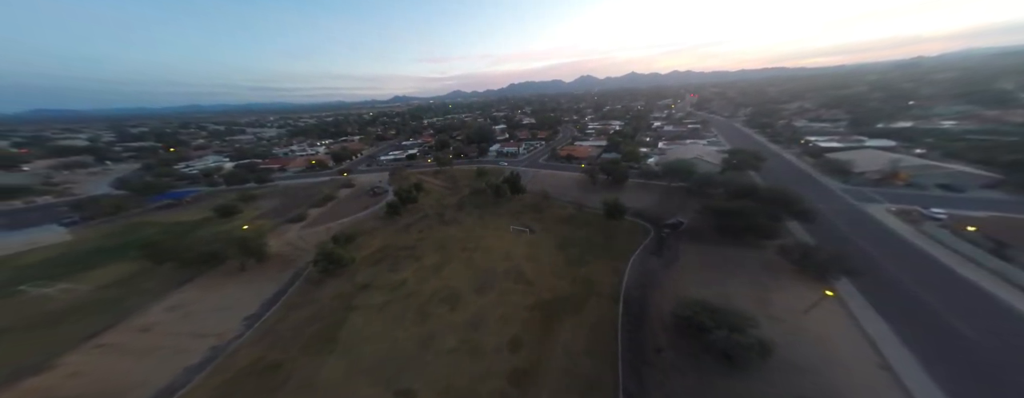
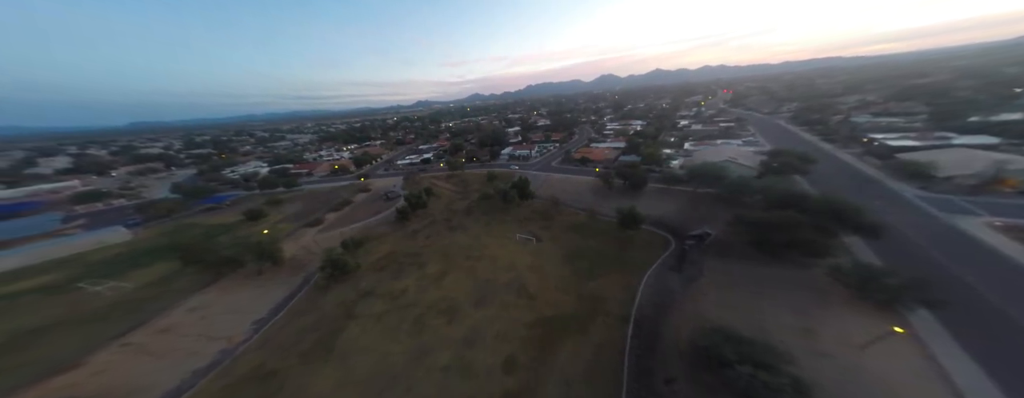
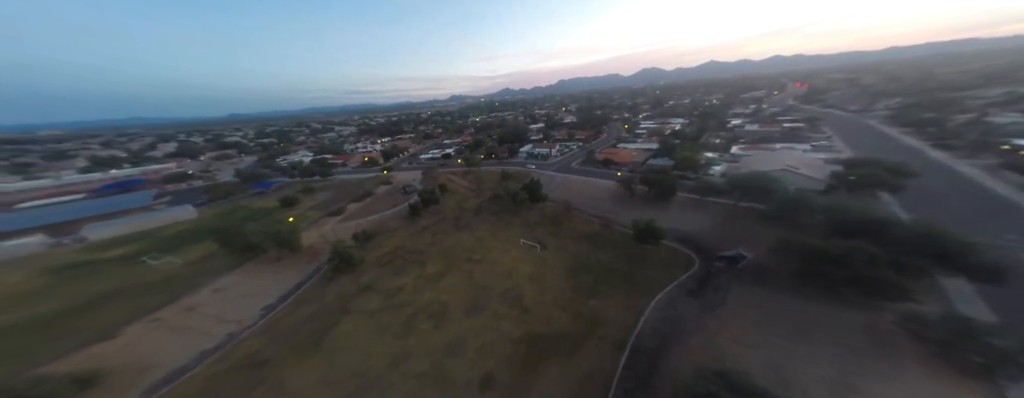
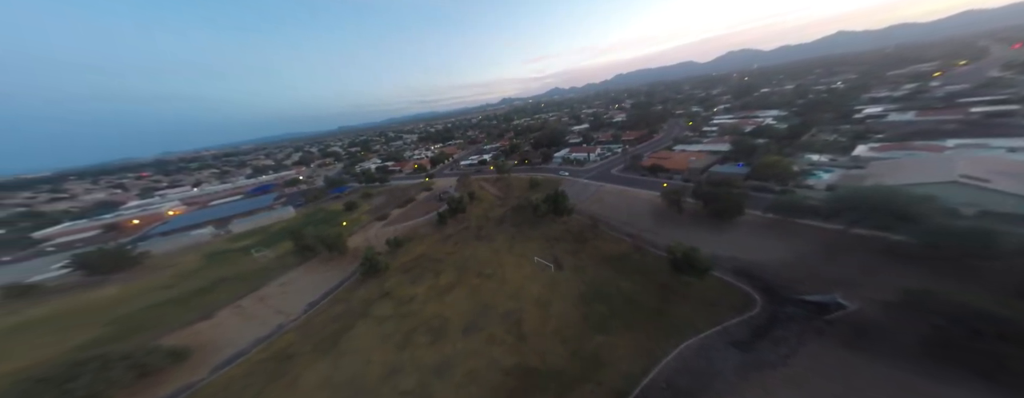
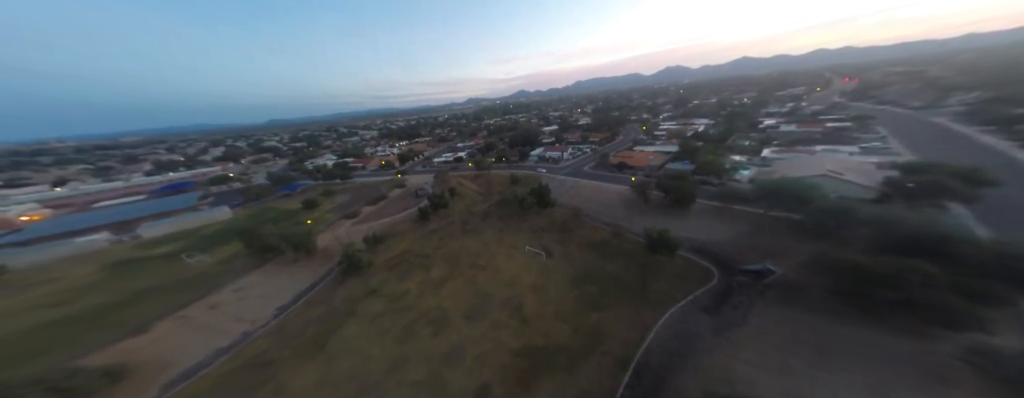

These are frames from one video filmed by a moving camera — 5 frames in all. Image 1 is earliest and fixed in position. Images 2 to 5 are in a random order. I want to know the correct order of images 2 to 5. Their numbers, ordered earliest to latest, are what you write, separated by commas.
2, 3, 5, 4
